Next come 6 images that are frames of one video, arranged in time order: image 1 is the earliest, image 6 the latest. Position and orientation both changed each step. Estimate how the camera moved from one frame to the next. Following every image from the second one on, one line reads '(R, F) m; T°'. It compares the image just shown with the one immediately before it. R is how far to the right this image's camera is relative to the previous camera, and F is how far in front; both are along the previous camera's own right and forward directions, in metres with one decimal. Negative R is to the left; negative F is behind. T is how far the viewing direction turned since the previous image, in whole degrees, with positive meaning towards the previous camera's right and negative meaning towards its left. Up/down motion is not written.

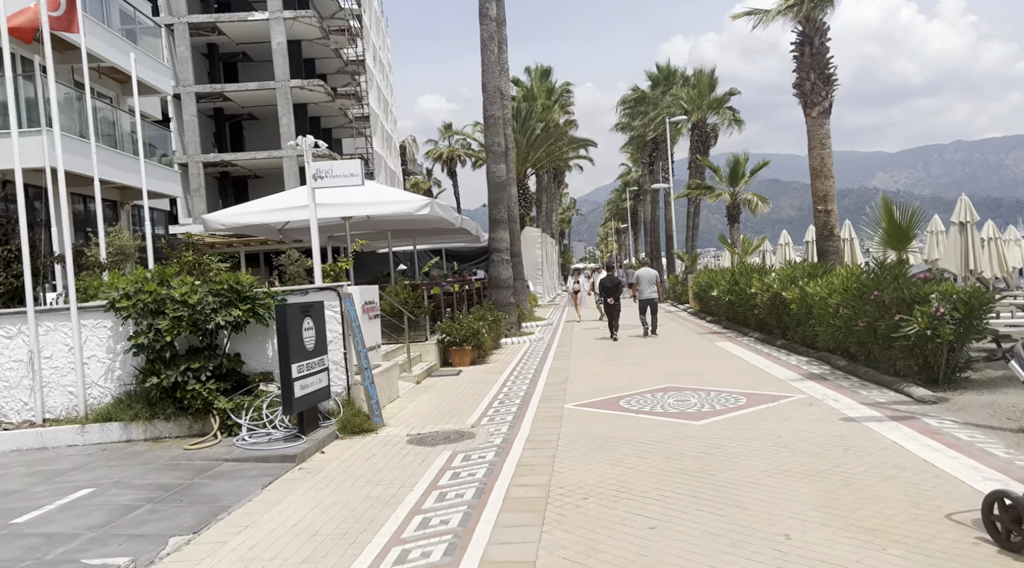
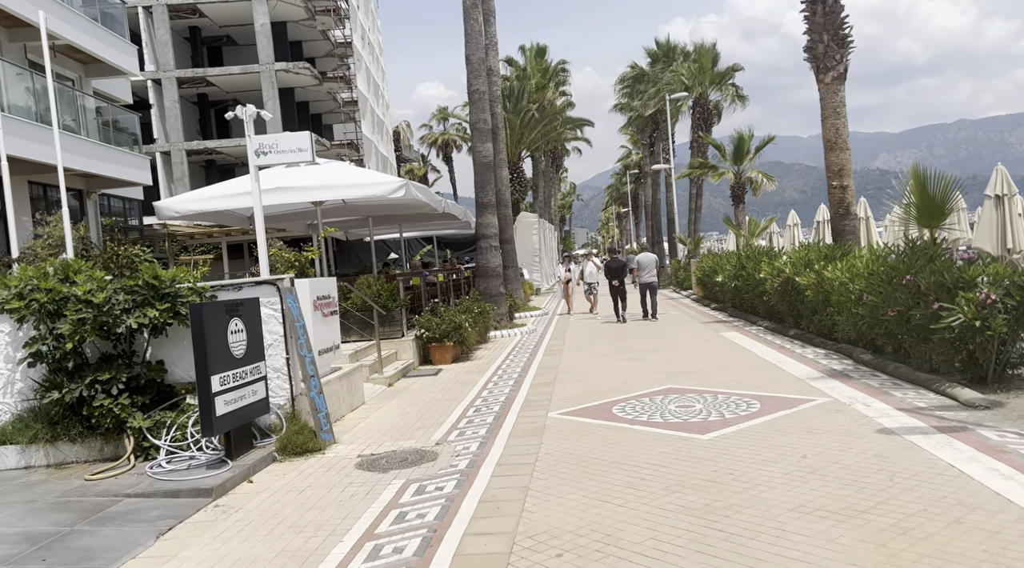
(+0.3, +1.3) m; 0°
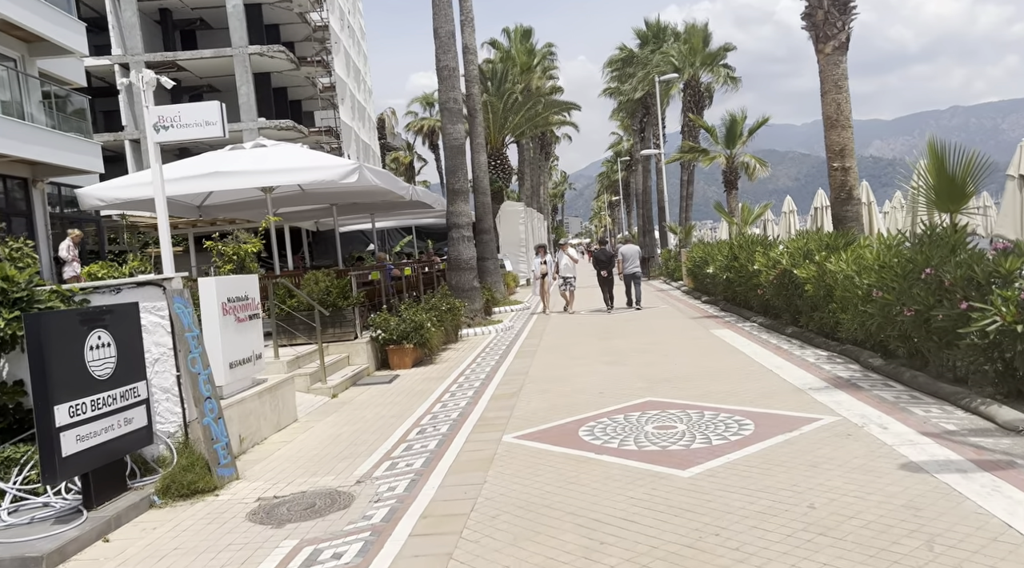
(+0.4, +1.3) m; 0°
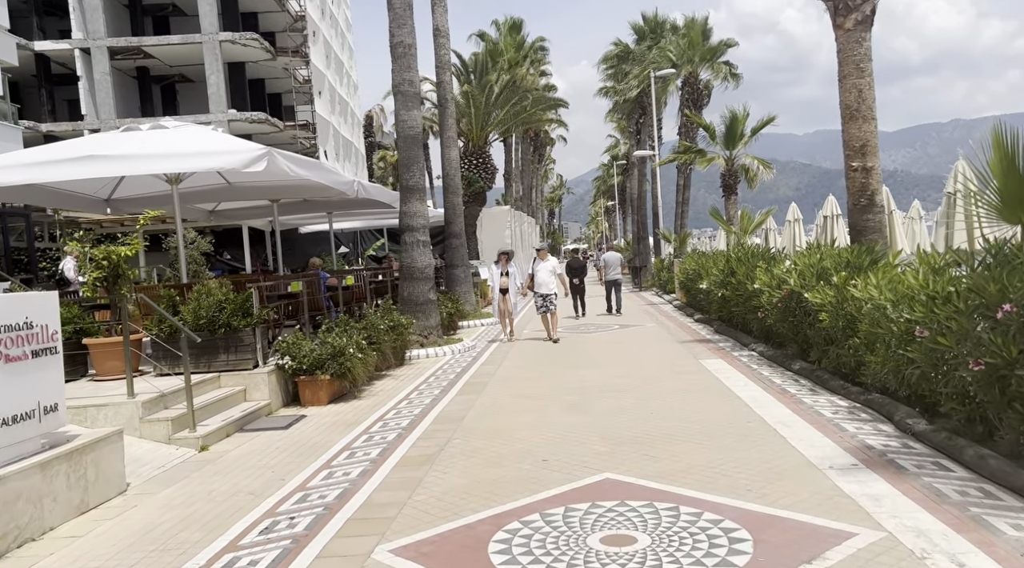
(+0.7, +2.2) m; 0°
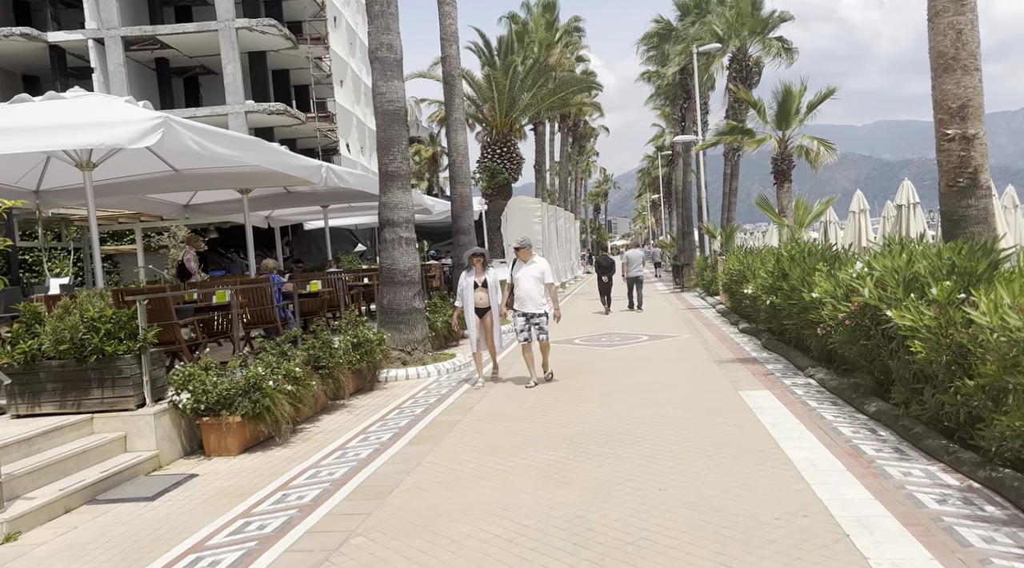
(+0.7, +2.4) m; -4°
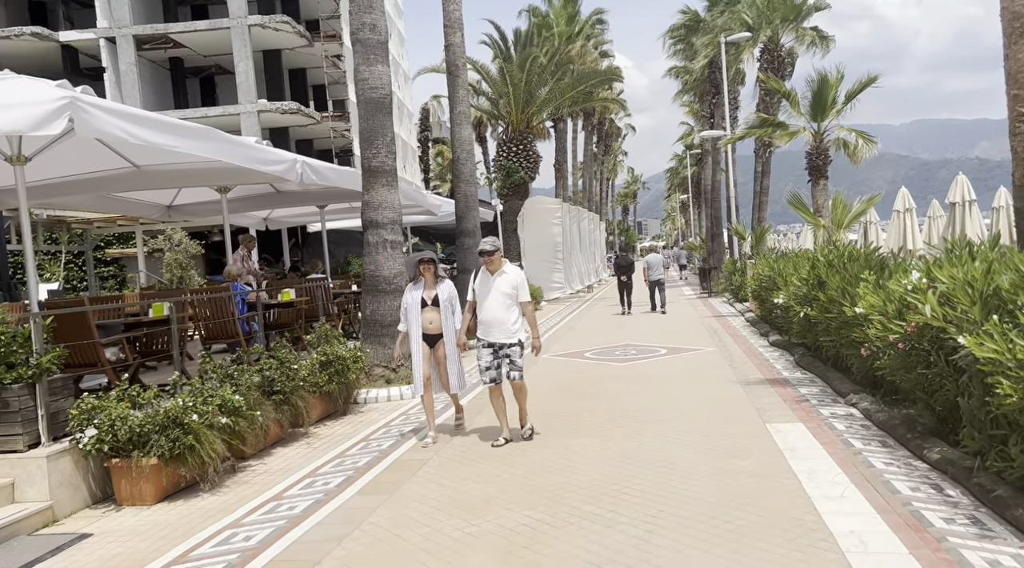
(+0.4, +1.3) m; -2°
